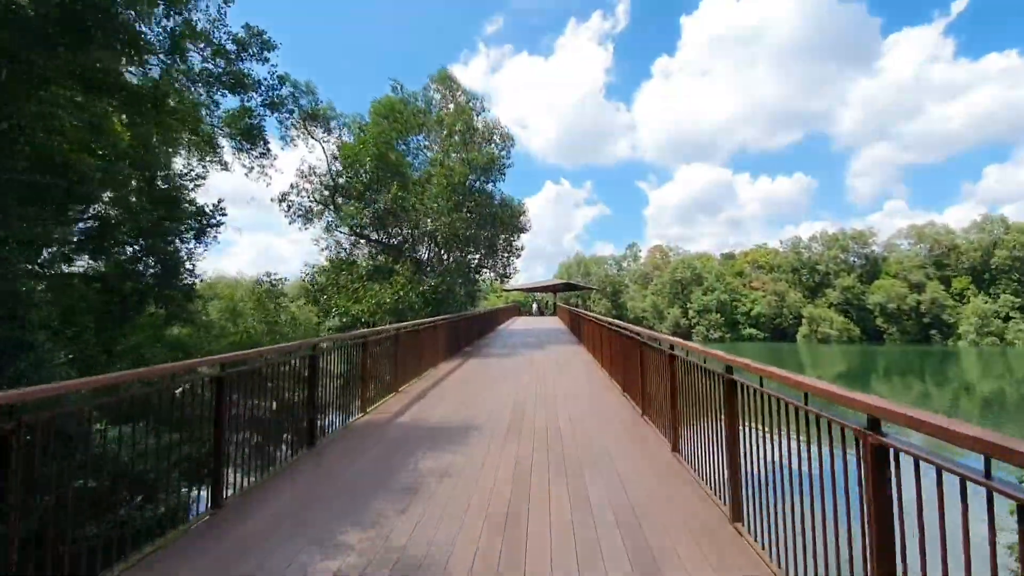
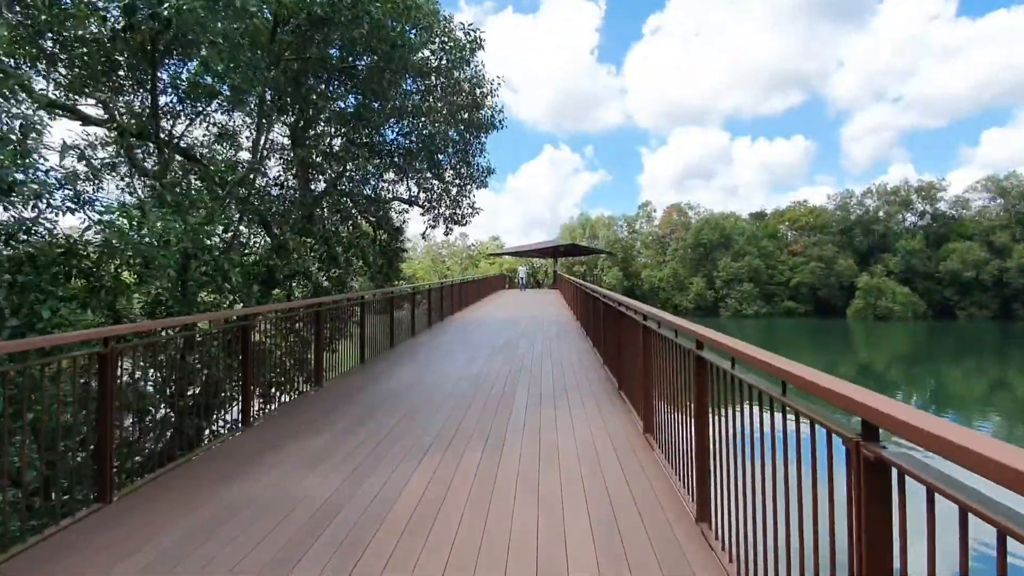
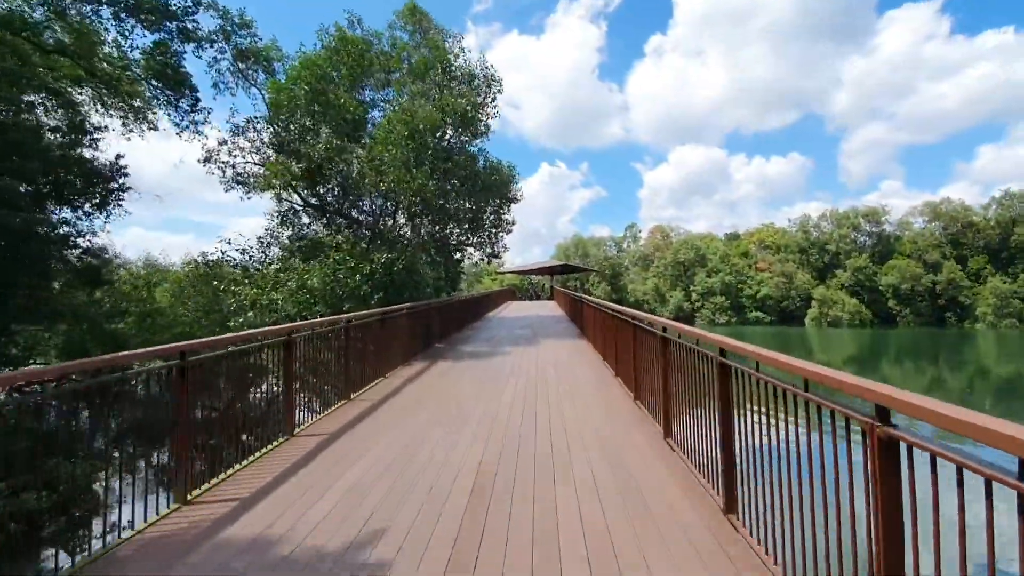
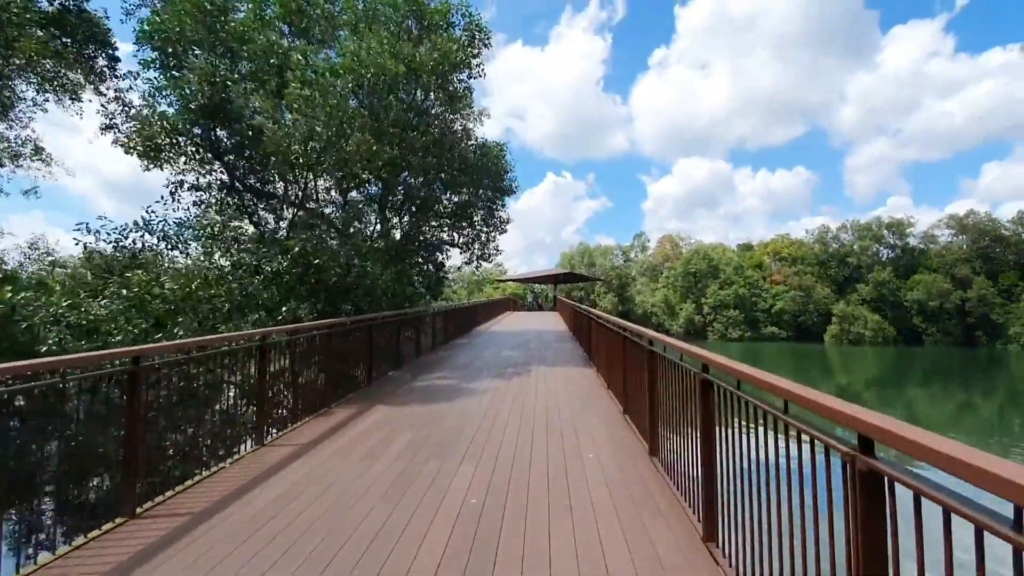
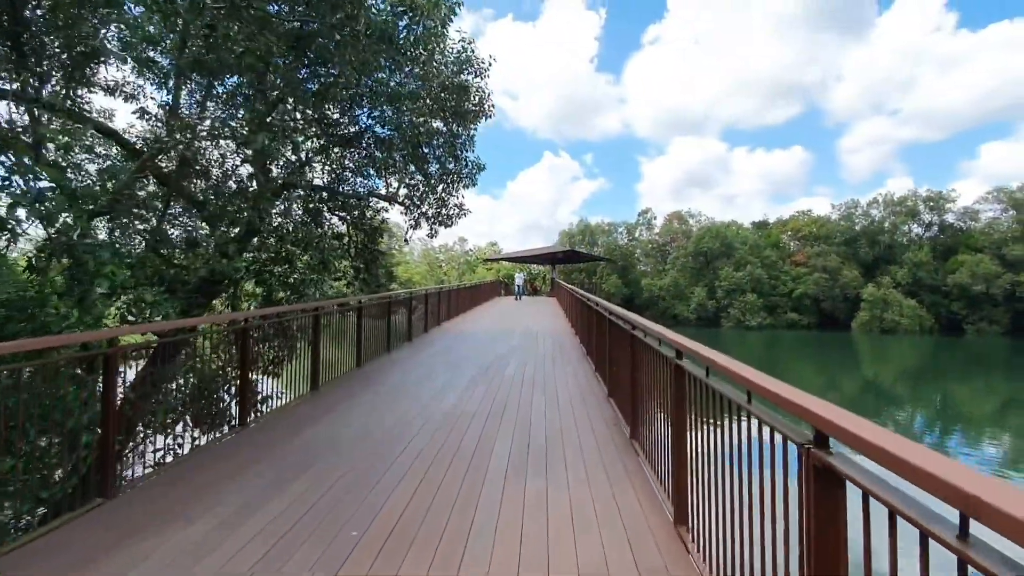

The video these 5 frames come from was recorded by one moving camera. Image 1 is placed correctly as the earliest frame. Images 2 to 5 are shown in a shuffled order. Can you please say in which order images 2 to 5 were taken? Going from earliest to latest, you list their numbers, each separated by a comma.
3, 4, 2, 5
